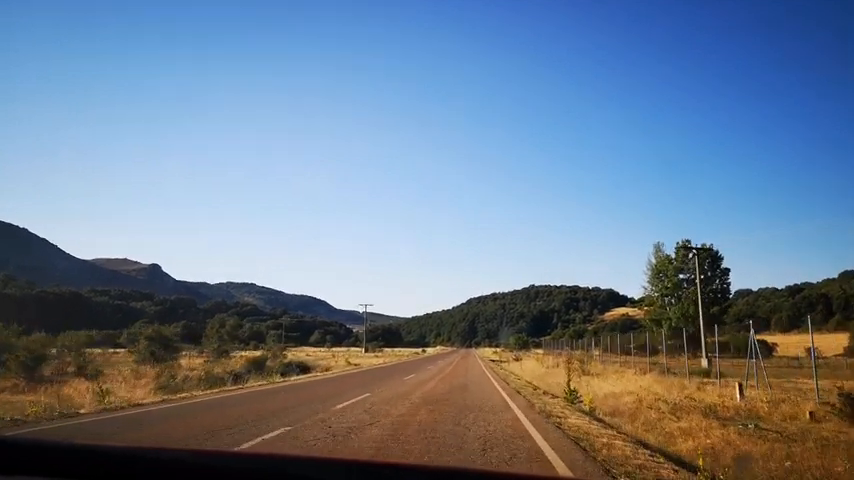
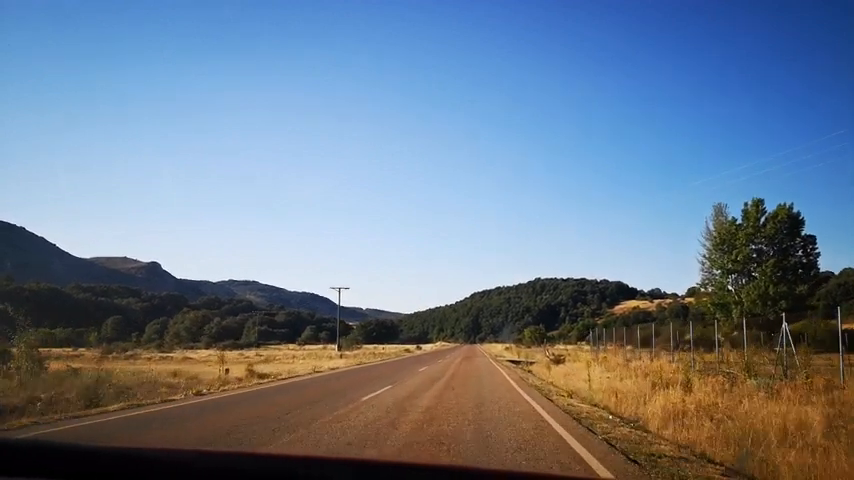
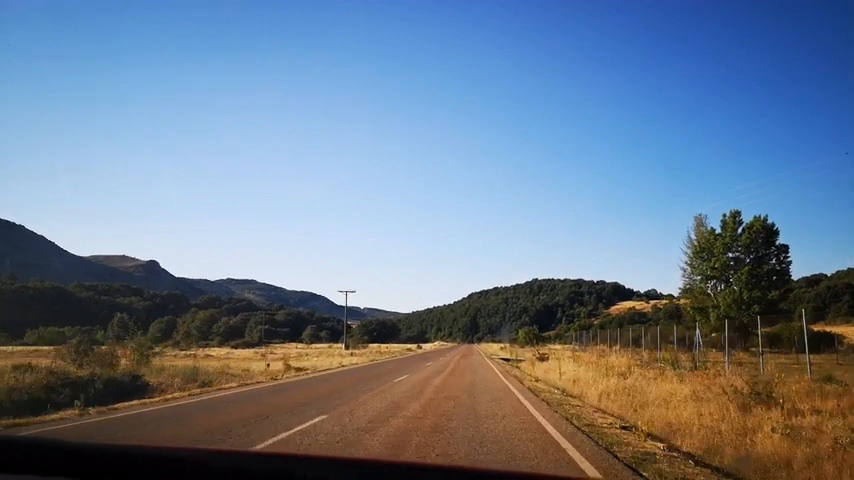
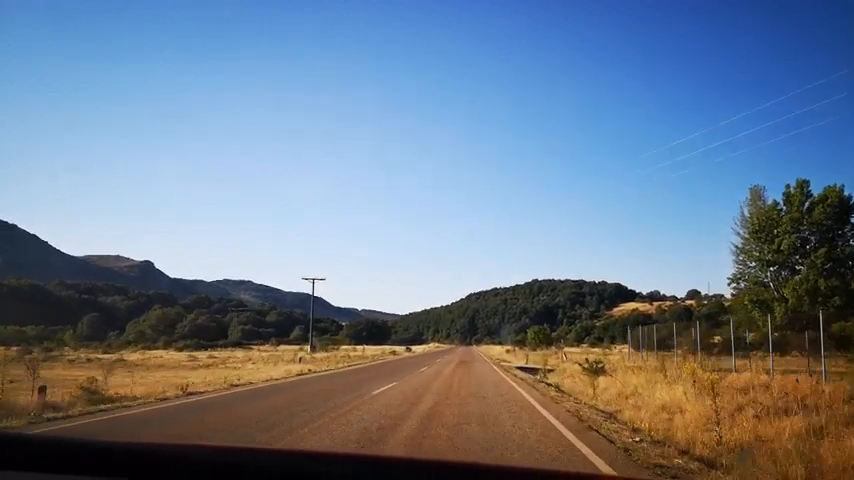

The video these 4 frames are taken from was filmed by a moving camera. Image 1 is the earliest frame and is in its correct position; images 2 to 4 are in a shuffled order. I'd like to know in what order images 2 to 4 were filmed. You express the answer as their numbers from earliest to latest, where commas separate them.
3, 2, 4
